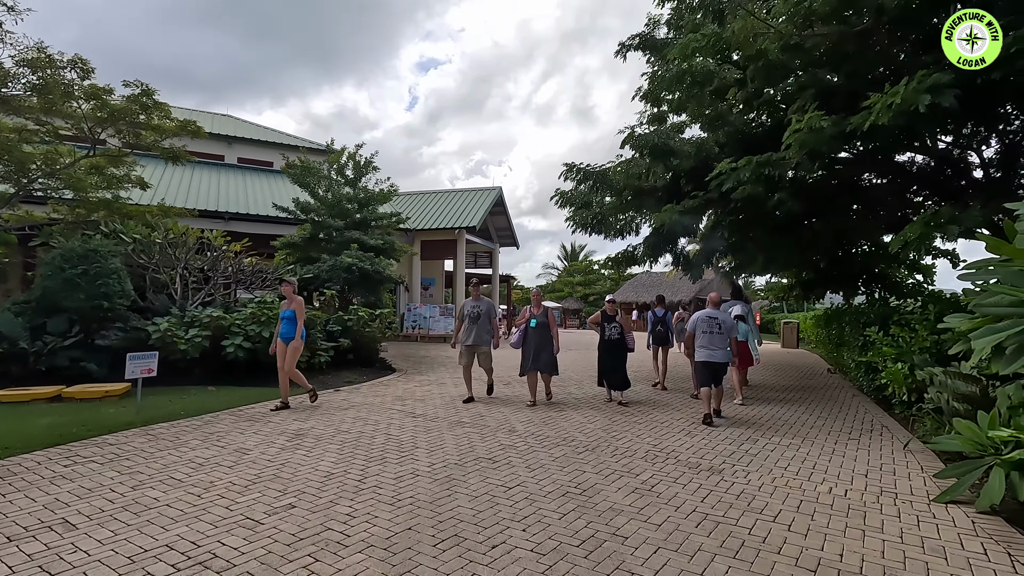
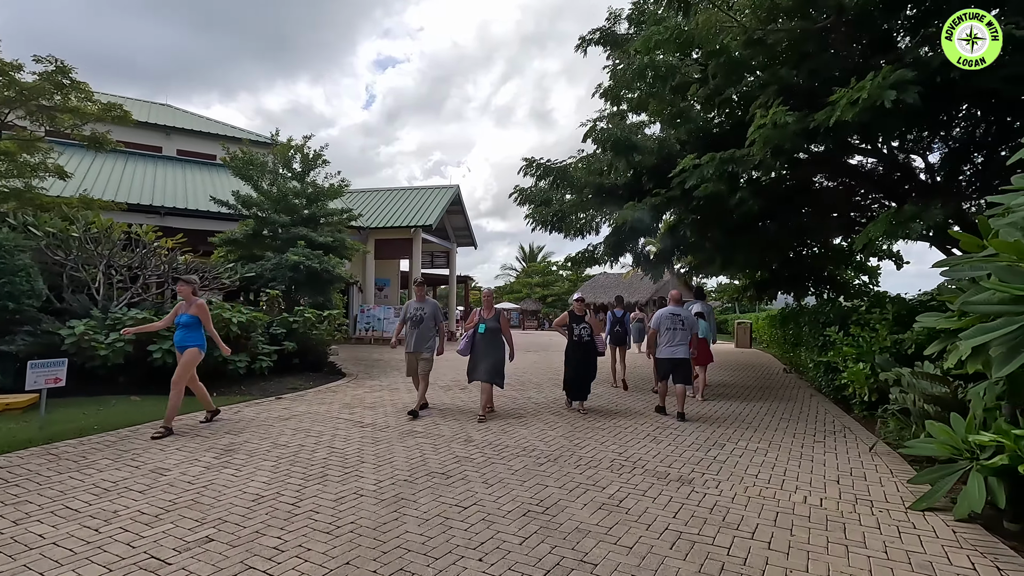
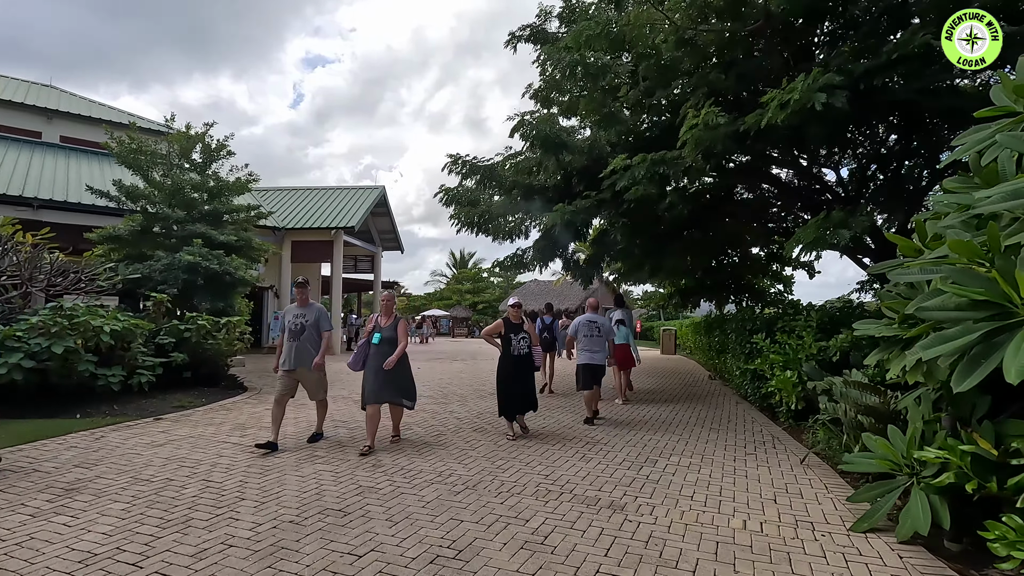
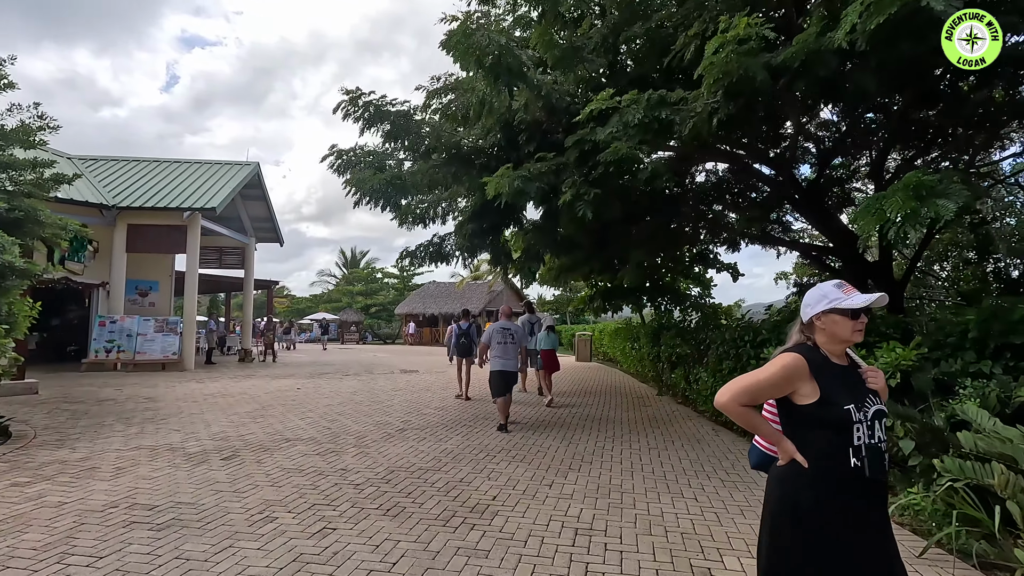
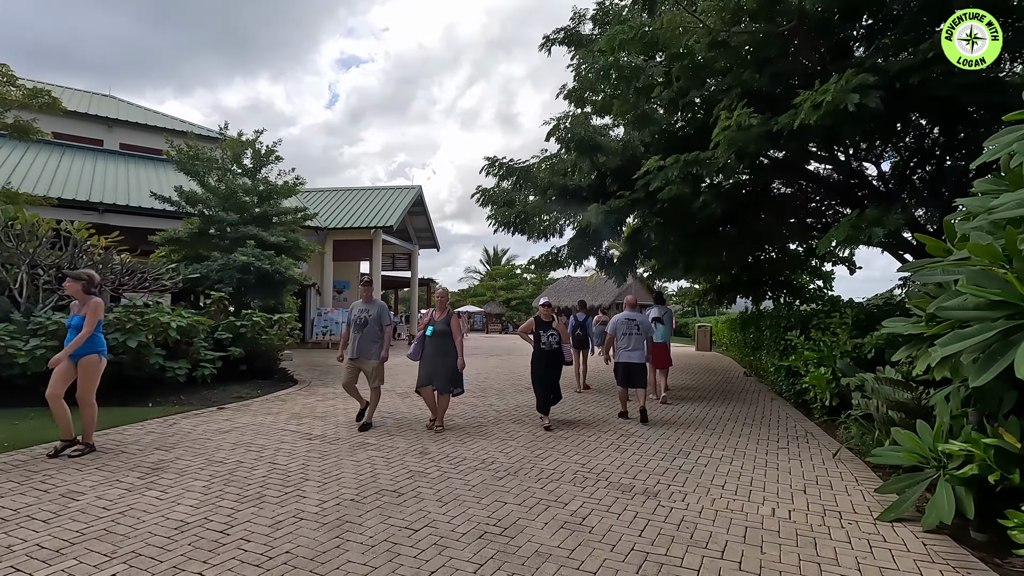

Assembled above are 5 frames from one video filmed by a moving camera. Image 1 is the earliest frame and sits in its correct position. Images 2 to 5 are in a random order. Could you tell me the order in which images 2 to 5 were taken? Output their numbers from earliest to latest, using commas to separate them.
2, 5, 3, 4
